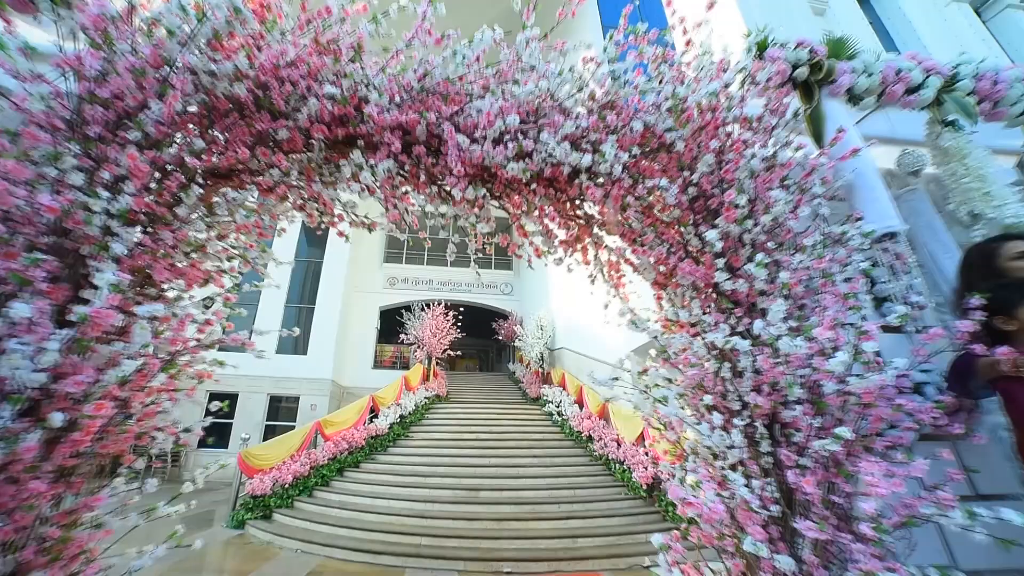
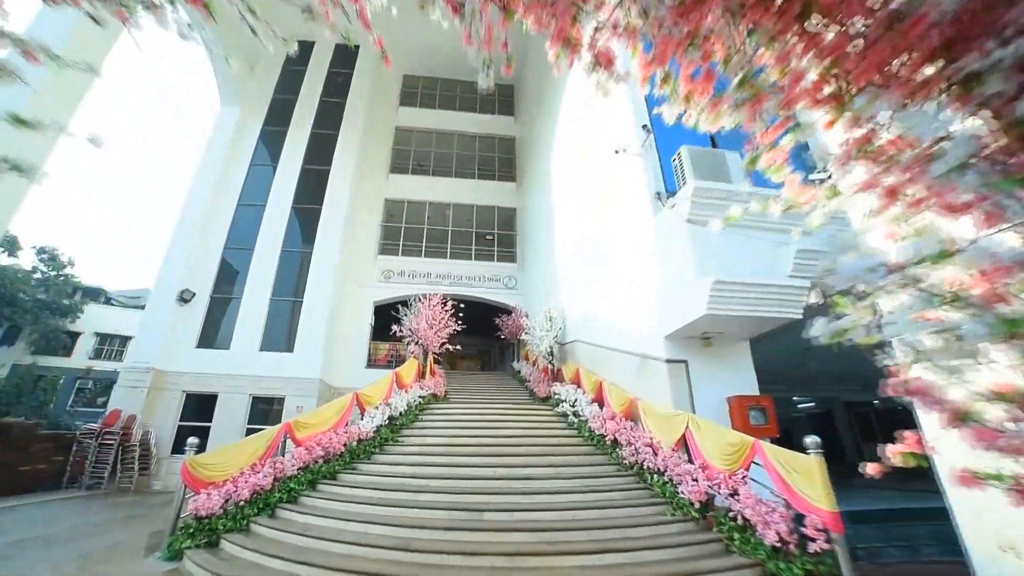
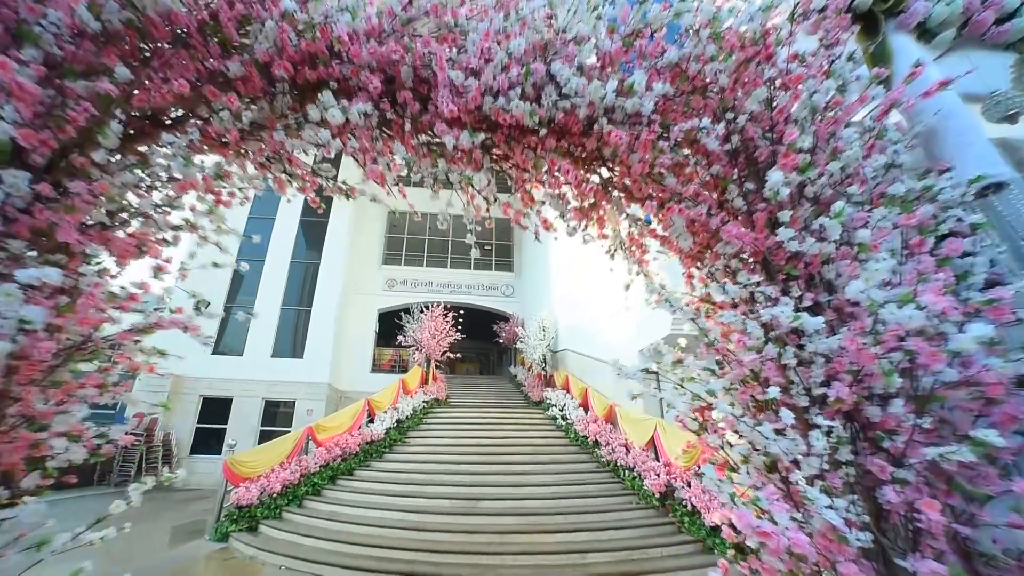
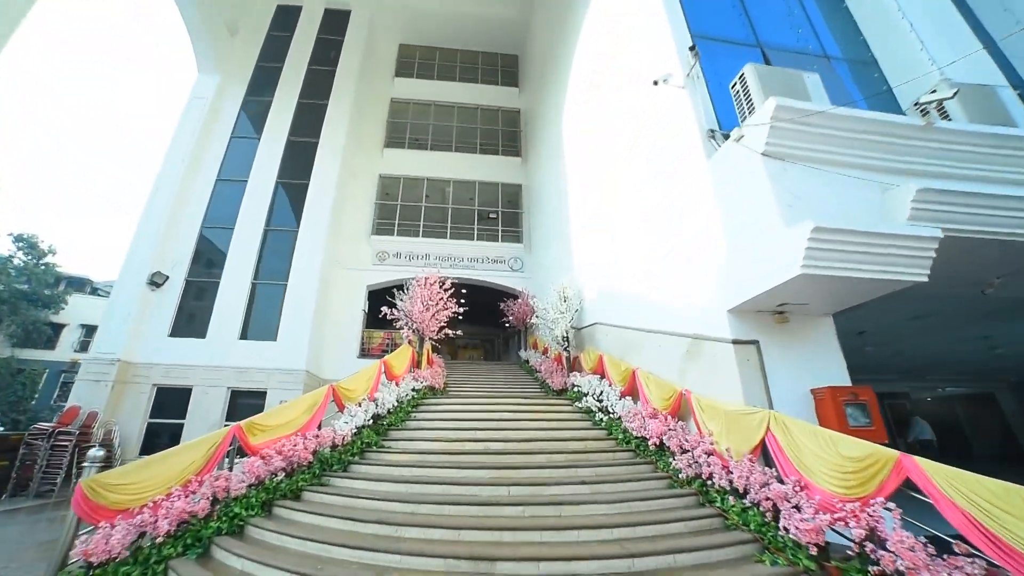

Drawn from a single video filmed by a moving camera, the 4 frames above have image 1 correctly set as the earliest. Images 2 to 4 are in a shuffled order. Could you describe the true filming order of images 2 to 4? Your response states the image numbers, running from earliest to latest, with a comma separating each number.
3, 2, 4
